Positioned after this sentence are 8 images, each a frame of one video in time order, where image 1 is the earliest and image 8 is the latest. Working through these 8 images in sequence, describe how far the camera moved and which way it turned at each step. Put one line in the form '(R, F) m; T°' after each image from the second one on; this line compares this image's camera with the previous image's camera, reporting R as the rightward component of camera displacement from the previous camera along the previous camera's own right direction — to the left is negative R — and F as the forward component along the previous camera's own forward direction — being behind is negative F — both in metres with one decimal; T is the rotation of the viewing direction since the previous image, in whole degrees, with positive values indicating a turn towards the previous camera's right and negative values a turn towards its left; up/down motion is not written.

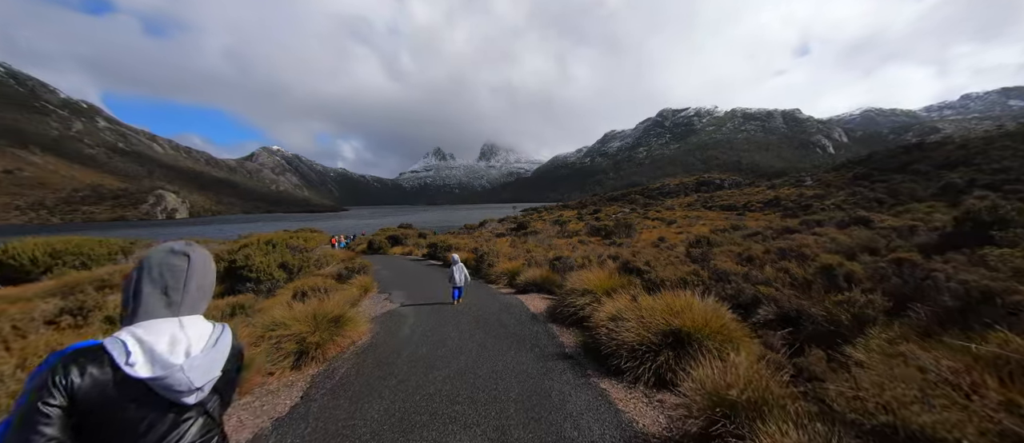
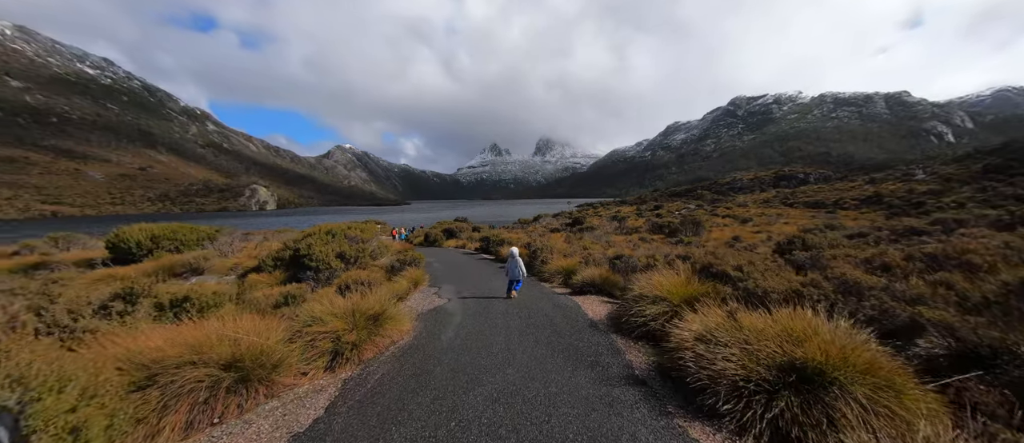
(-0.1, +0.9) m; -9°
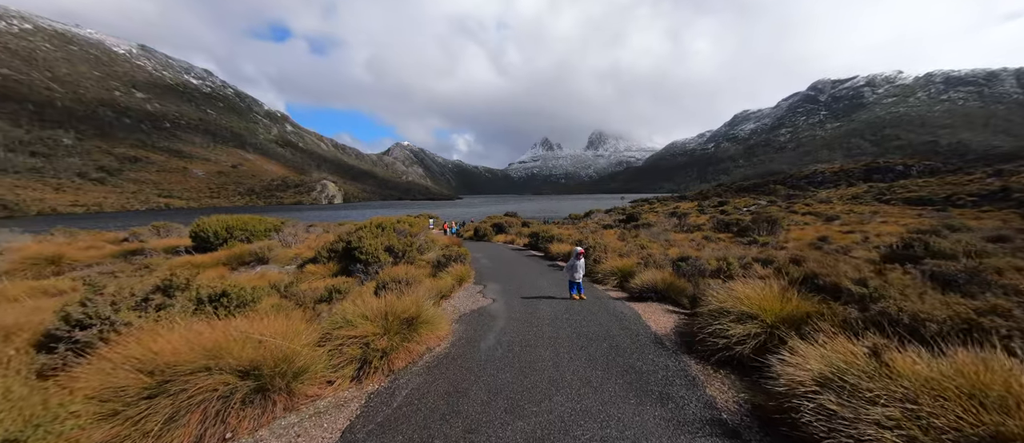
(0.0, +0.8) m; -8°
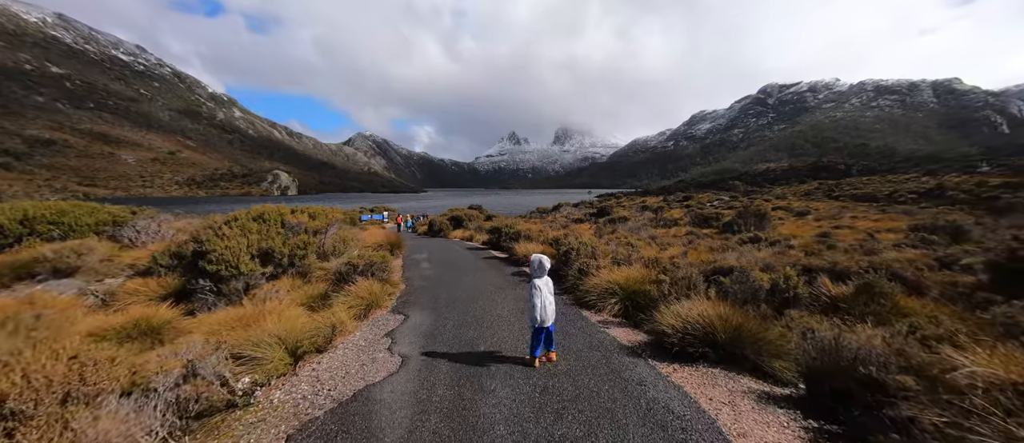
(+0.5, +4.6) m; +5°
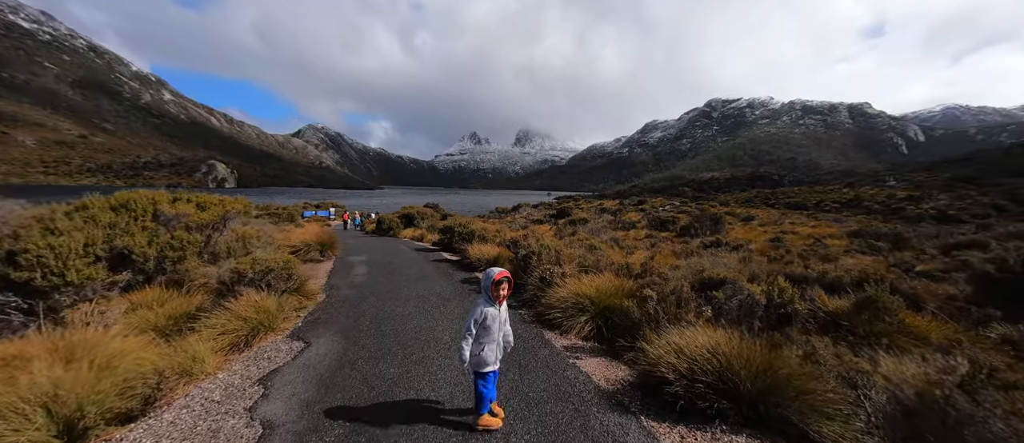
(+0.2, +1.7) m; +7°
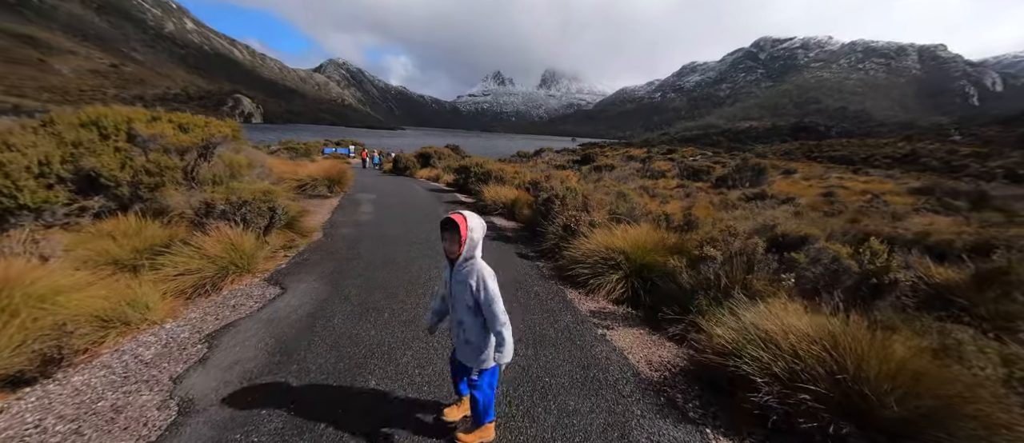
(0.0, +1.2) m; -3°
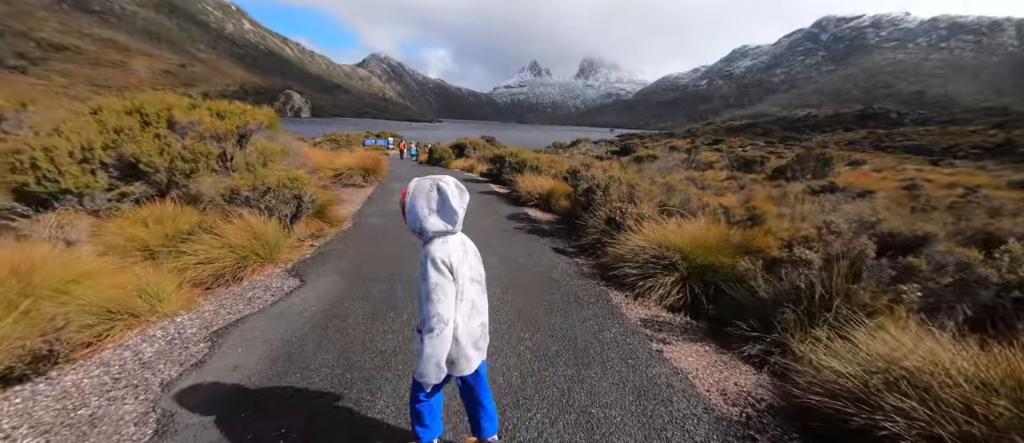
(0.0, +0.6) m; -6°
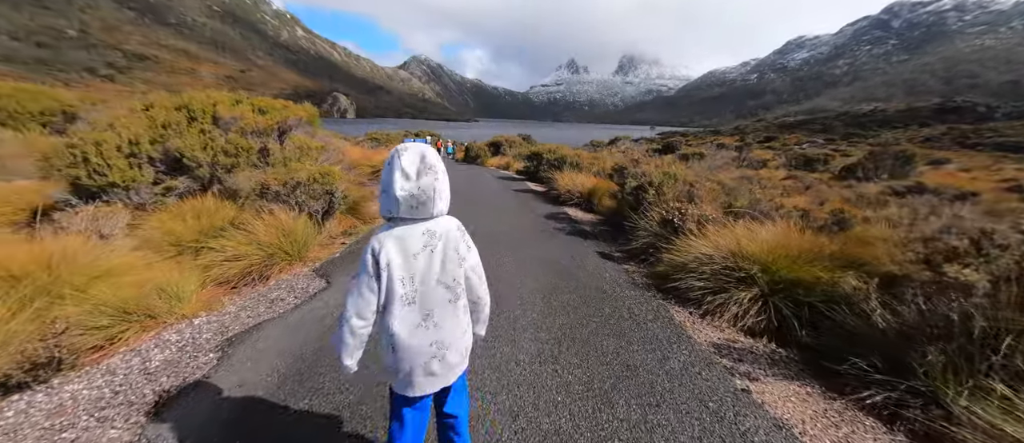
(-0.1, +0.5) m; -6°
